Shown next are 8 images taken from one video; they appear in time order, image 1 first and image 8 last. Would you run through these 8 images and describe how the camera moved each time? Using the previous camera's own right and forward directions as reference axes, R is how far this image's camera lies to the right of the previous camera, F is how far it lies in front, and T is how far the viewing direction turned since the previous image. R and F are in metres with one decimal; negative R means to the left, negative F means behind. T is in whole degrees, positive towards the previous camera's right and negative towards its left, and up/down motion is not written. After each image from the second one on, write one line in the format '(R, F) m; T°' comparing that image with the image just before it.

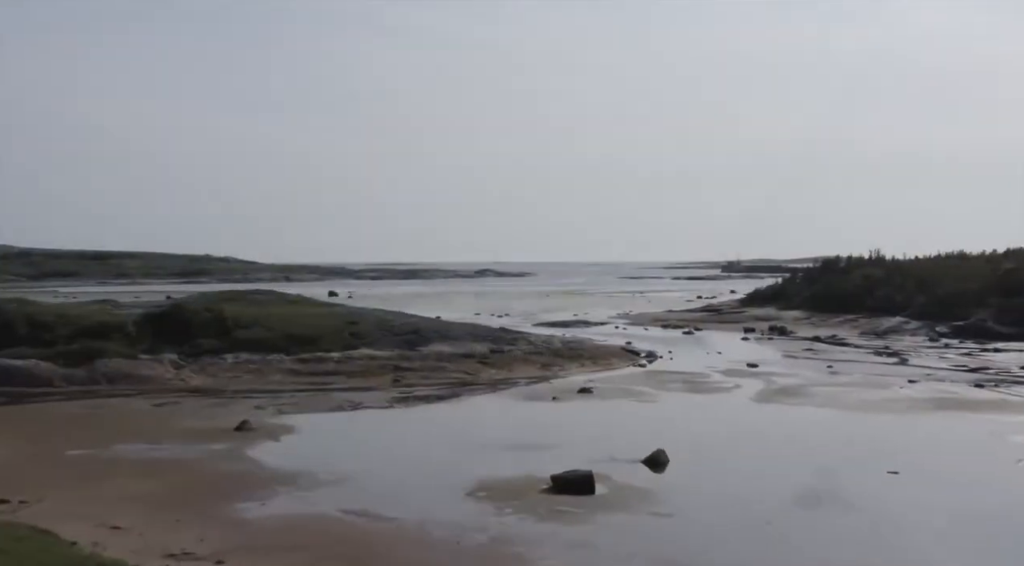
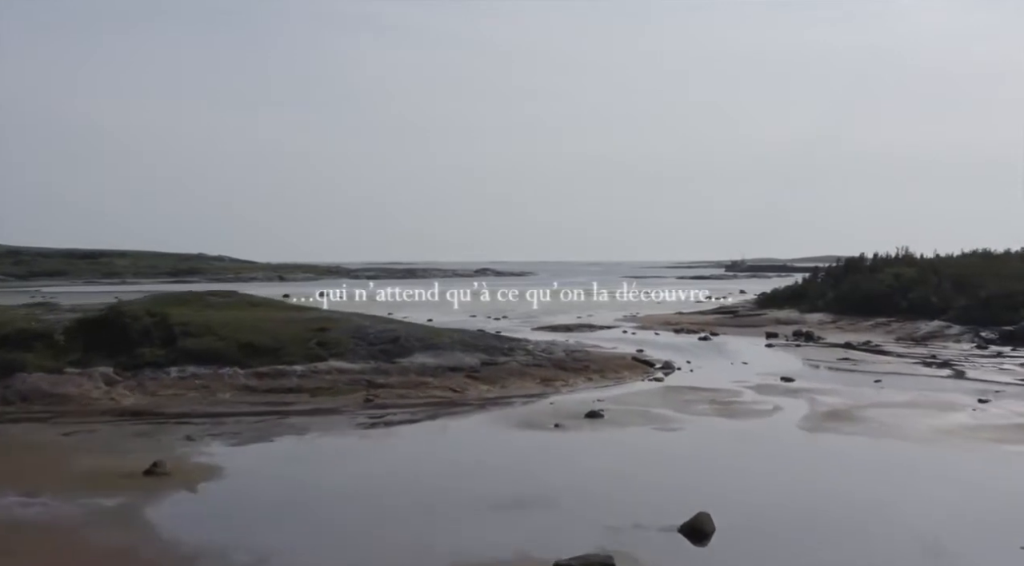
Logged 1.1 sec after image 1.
(+0.1, +4.7) m; 0°
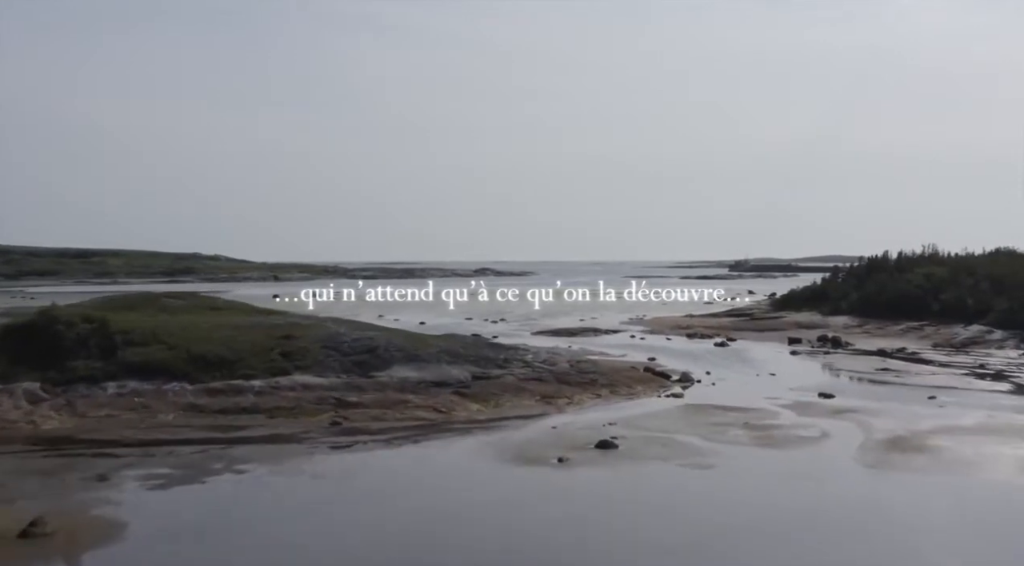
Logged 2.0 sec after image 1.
(+0.1, +3.8) m; 0°
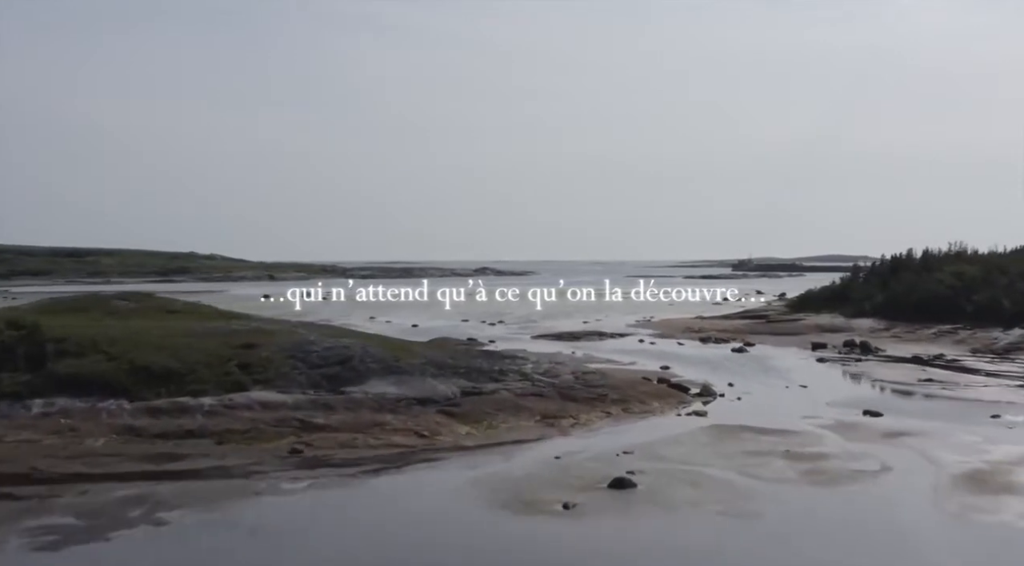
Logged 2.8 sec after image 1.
(+0.1, +3.3) m; 0°
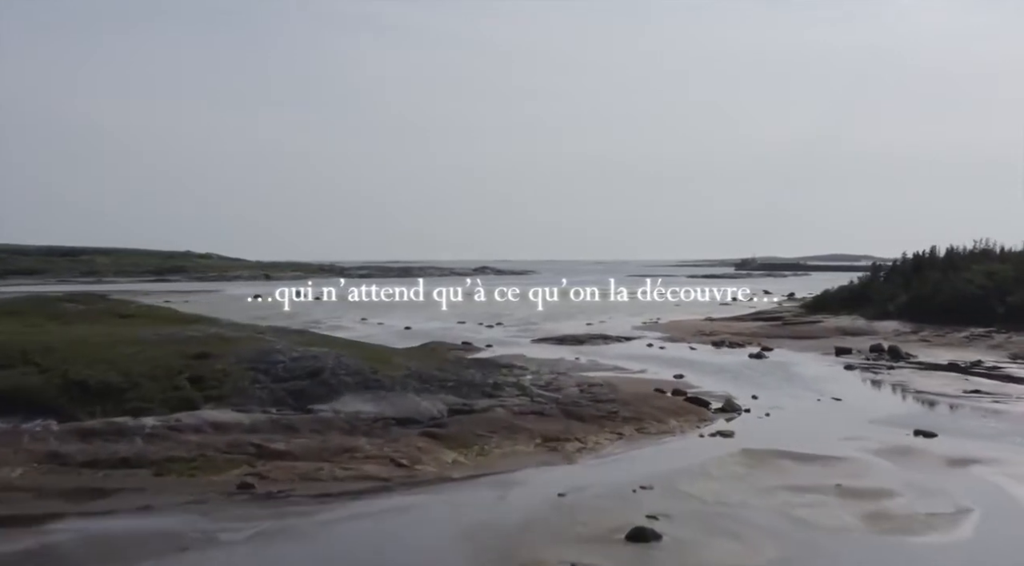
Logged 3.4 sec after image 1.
(+0.1, +2.8) m; 0°
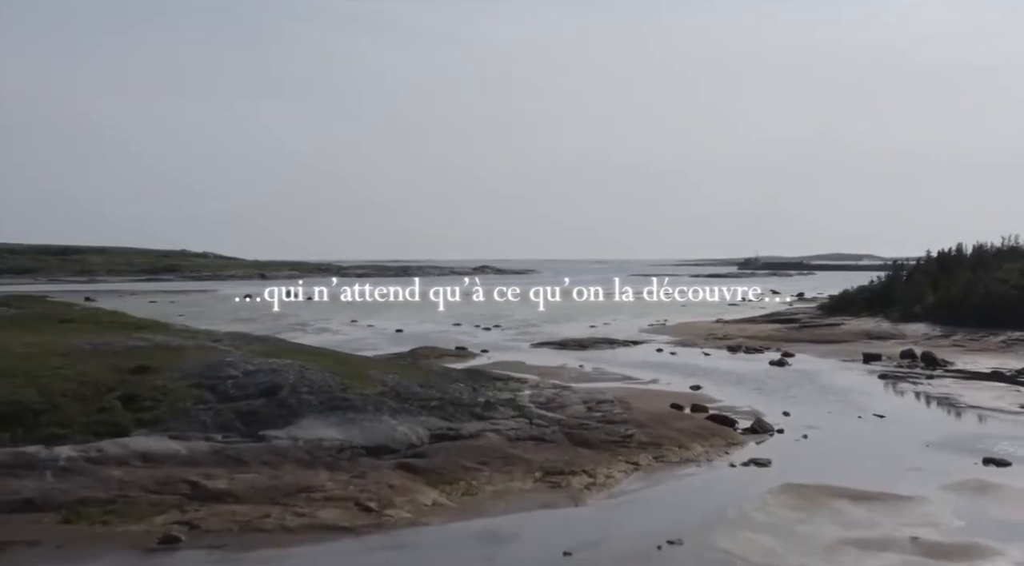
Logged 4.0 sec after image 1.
(+0.1, +2.9) m; 0°
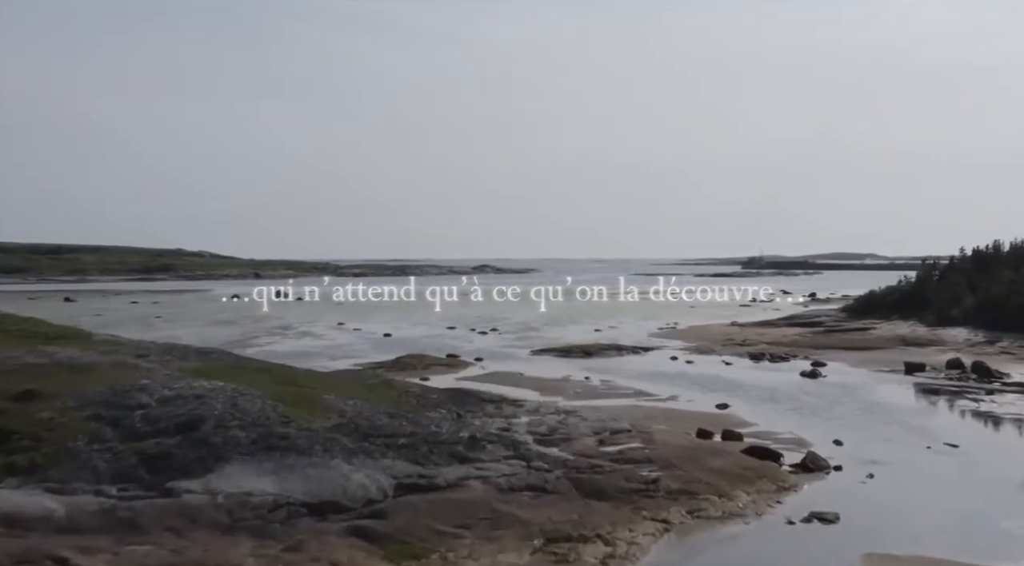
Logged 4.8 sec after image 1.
(+0.1, +3.4) m; 0°
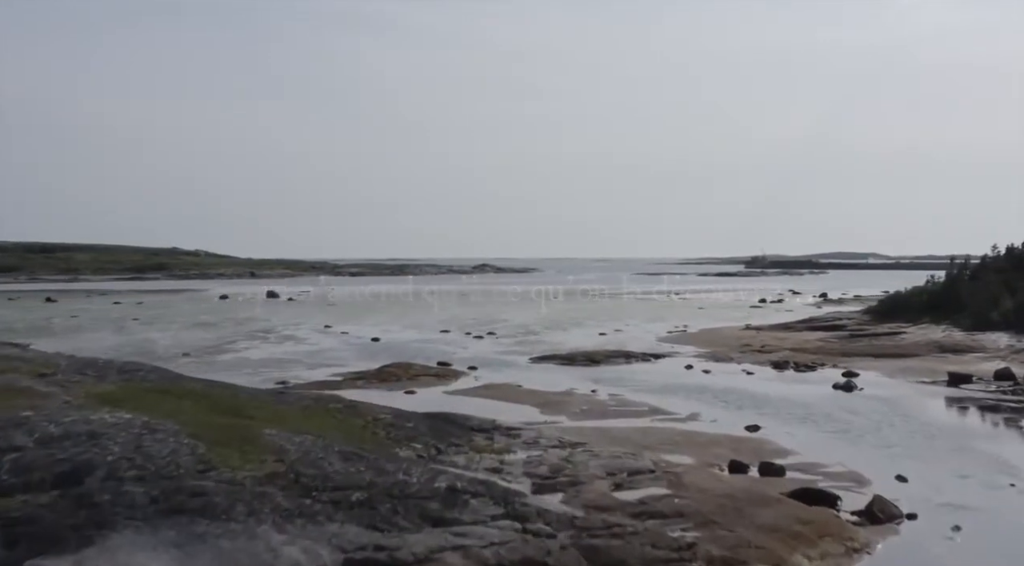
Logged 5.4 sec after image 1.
(+0.1, +2.9) m; 0°
